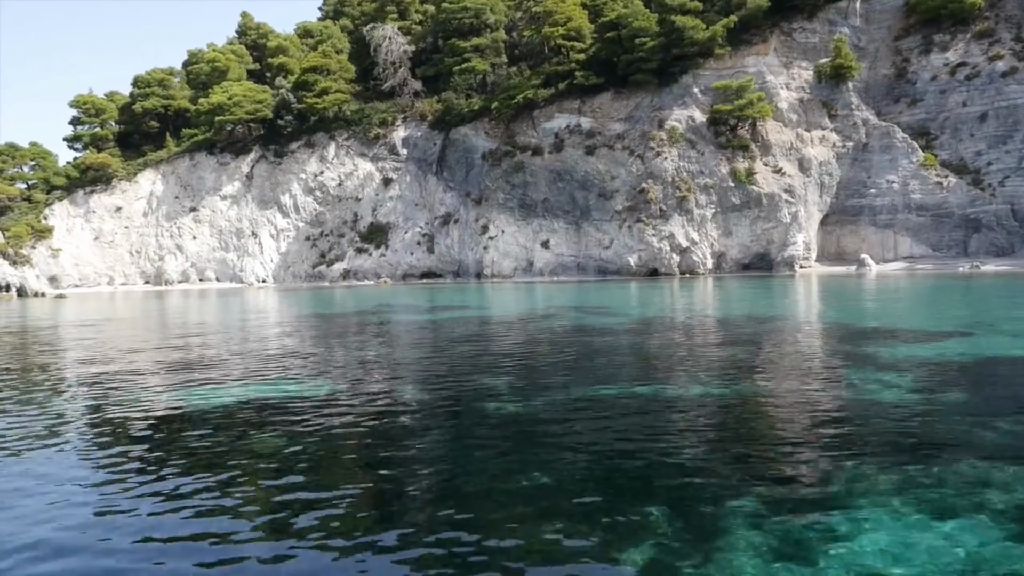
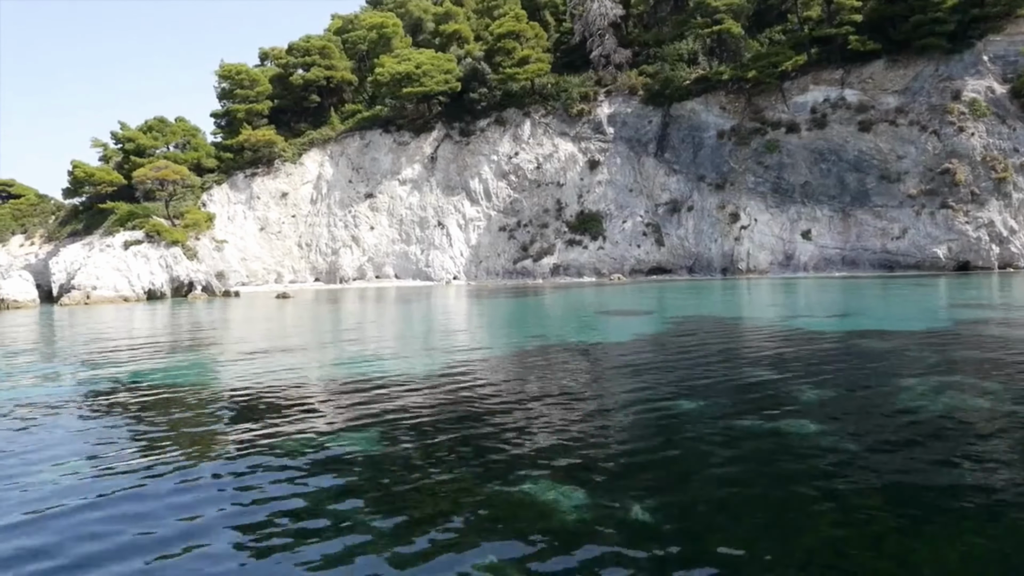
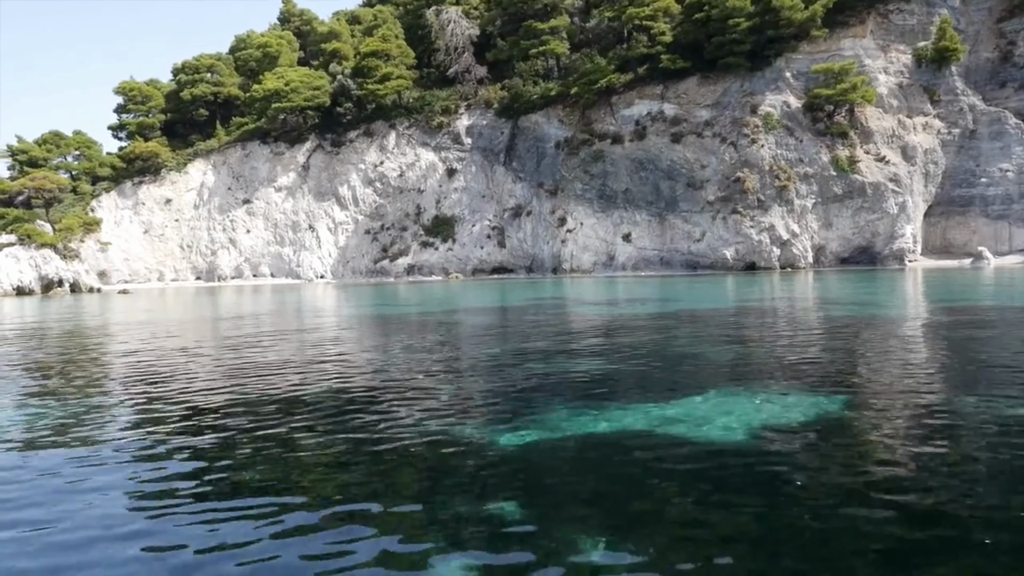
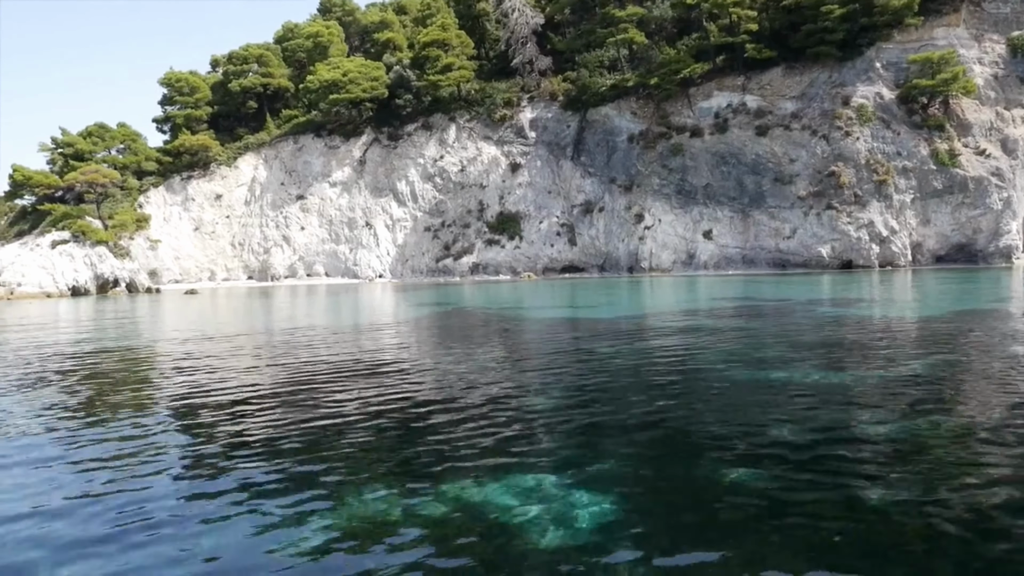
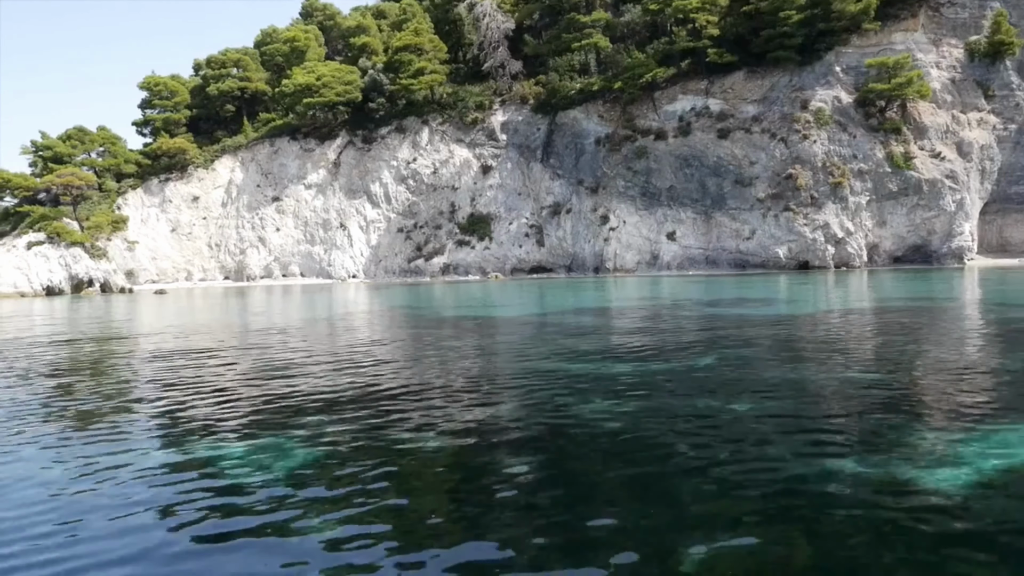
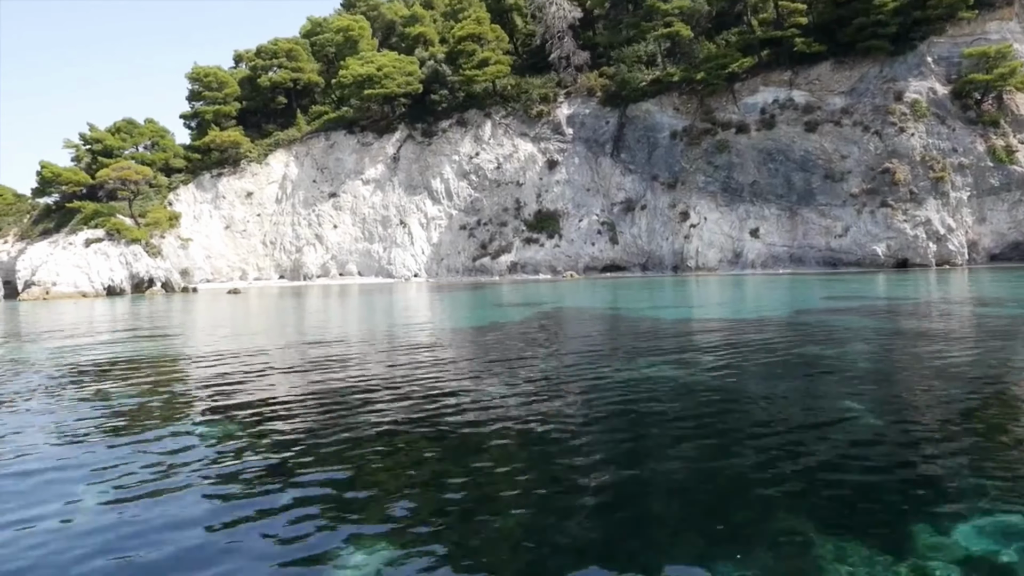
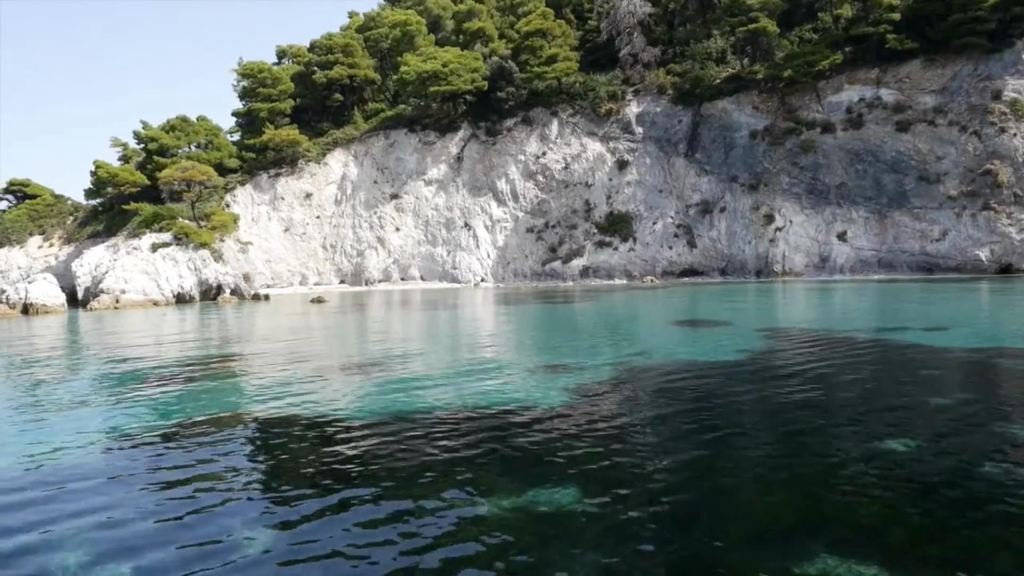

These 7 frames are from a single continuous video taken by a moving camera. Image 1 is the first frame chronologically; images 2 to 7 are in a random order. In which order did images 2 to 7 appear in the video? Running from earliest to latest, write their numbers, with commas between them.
3, 5, 4, 6, 2, 7
